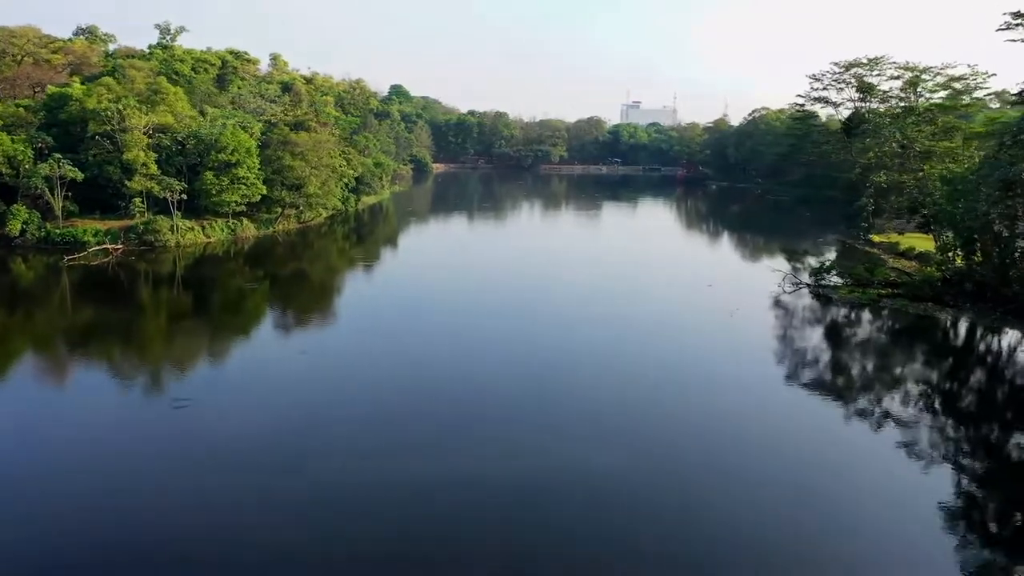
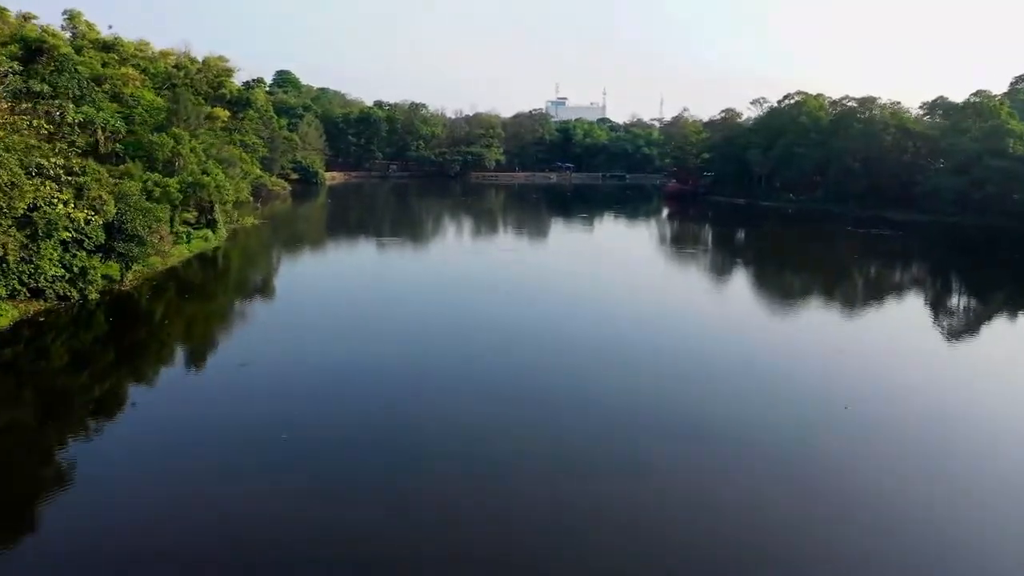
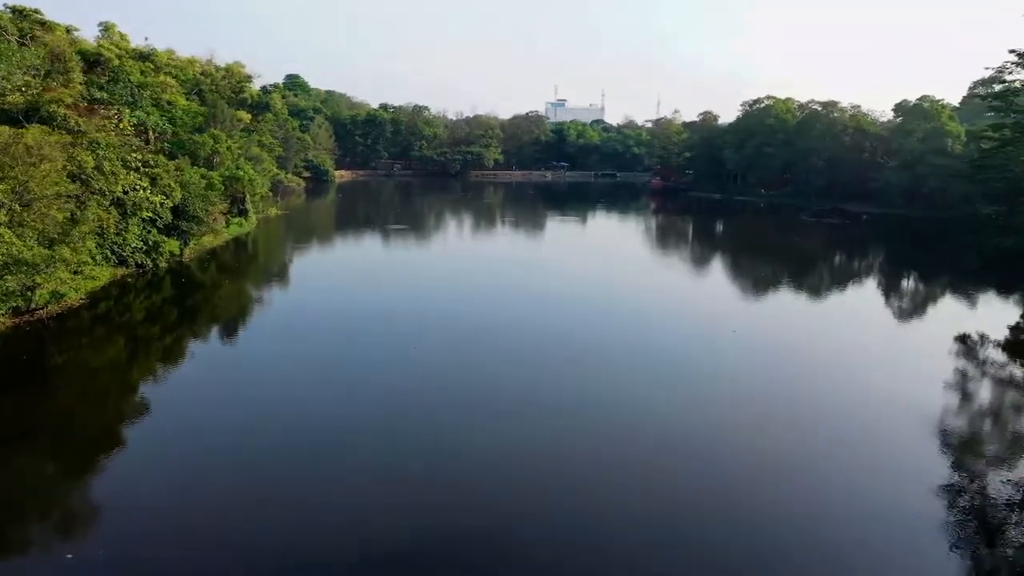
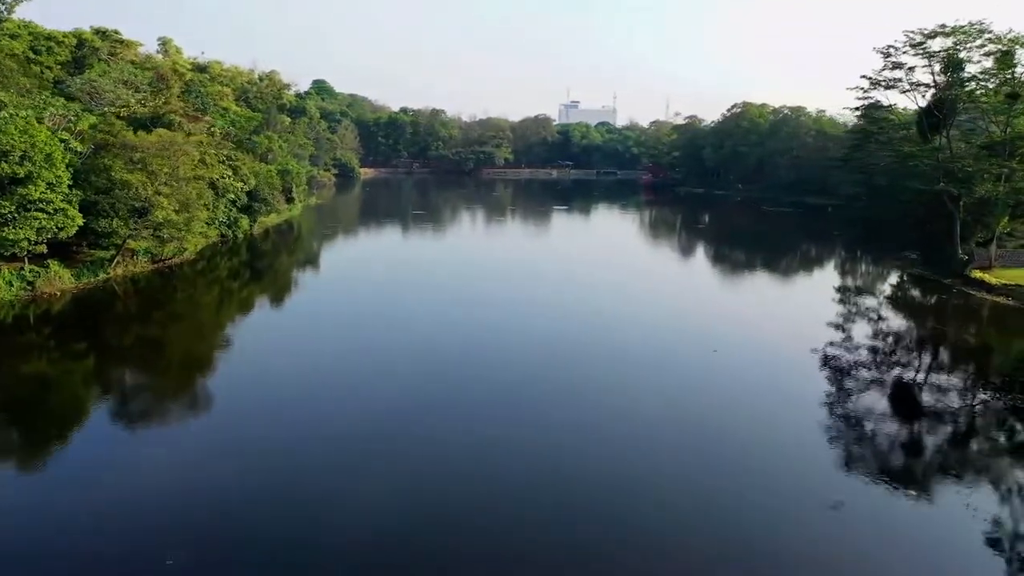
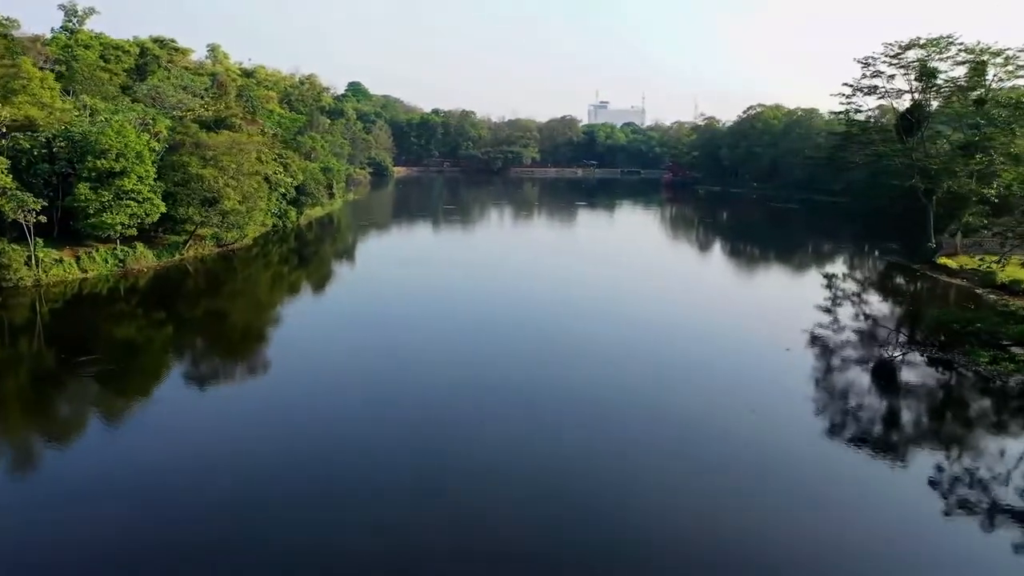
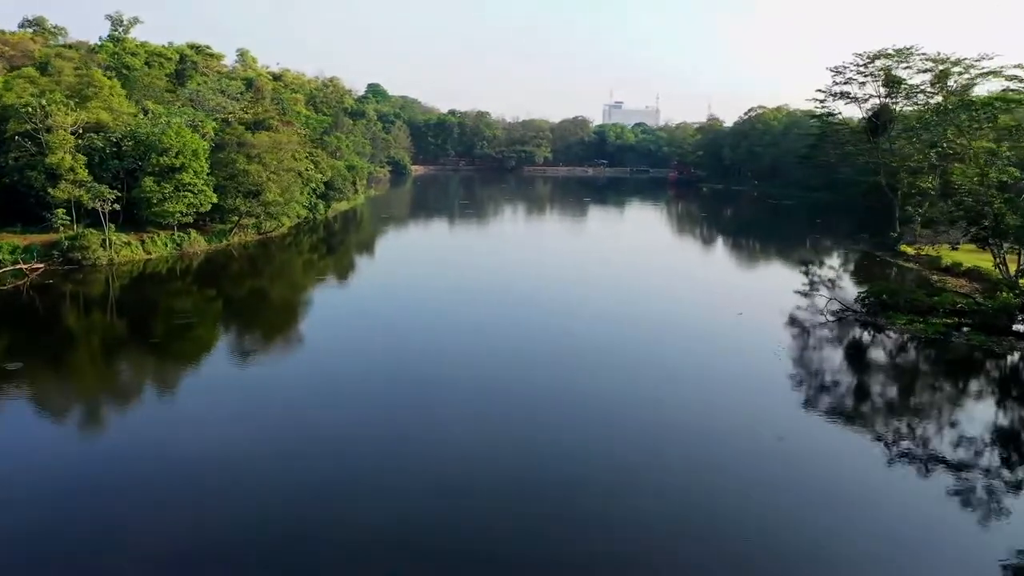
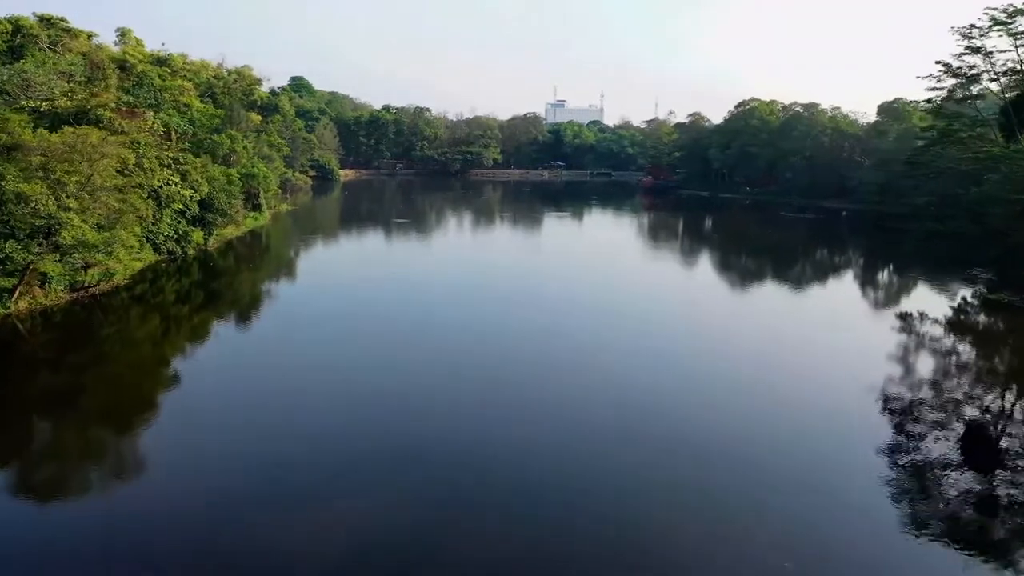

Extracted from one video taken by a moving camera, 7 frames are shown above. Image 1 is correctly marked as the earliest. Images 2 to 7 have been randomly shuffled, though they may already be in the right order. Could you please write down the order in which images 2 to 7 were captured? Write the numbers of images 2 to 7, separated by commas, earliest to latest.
6, 5, 4, 7, 3, 2
